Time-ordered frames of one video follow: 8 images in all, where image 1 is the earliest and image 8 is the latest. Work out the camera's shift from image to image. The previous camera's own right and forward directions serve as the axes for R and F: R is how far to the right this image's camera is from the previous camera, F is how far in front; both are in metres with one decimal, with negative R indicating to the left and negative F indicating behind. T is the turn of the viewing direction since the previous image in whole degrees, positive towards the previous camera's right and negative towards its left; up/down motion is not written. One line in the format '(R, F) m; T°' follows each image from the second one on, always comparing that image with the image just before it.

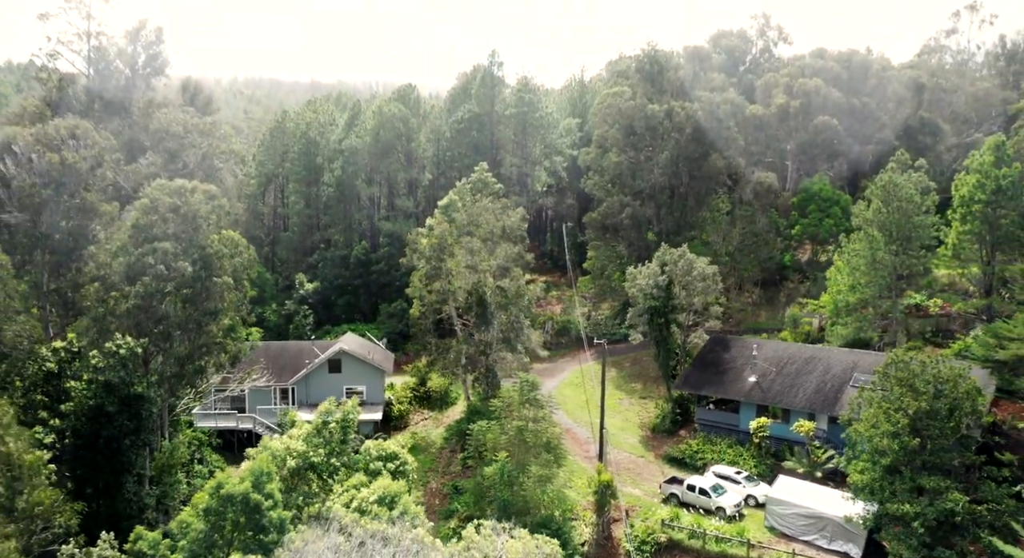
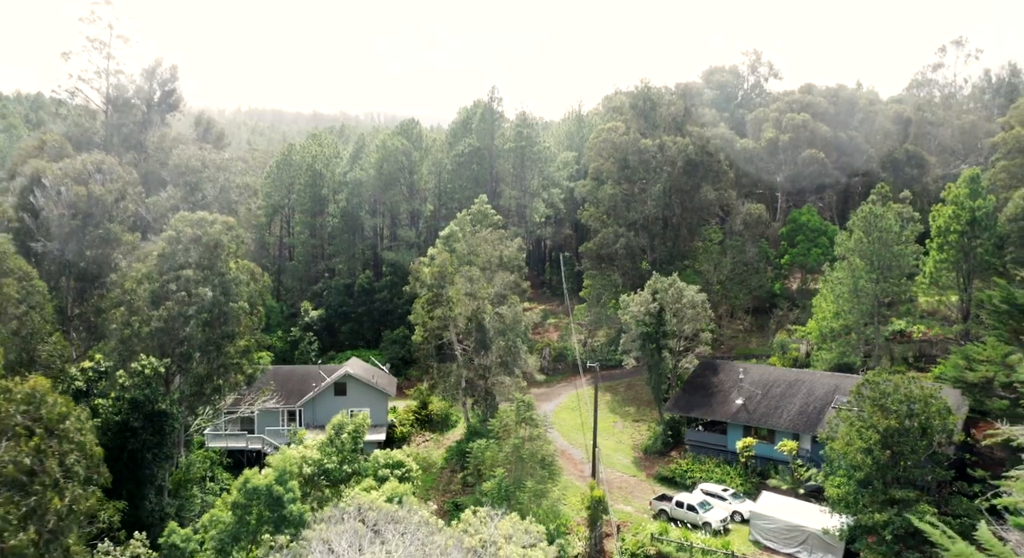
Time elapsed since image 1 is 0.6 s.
(+0.1, -1.2) m; 0°
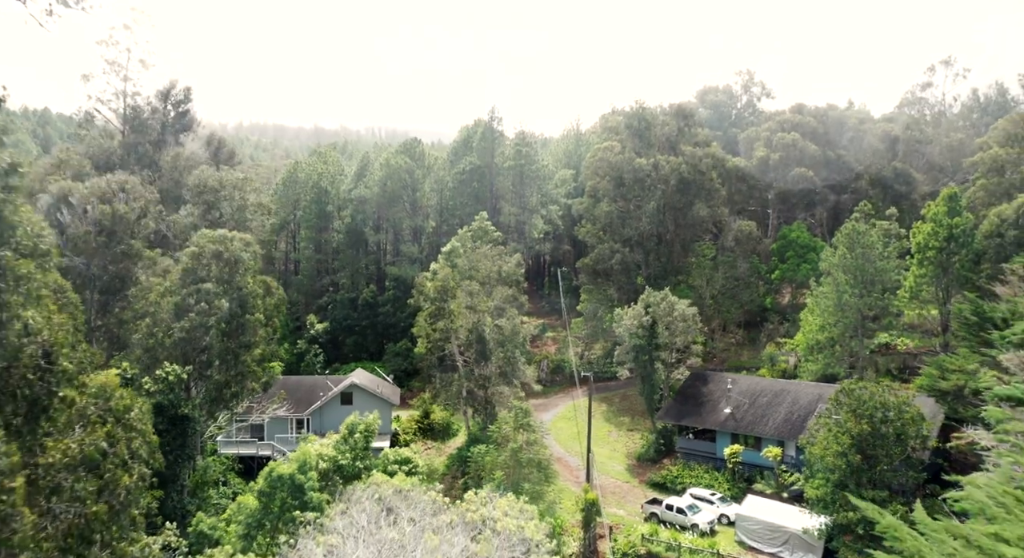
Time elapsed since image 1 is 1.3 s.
(0.0, -1.2) m; 0°
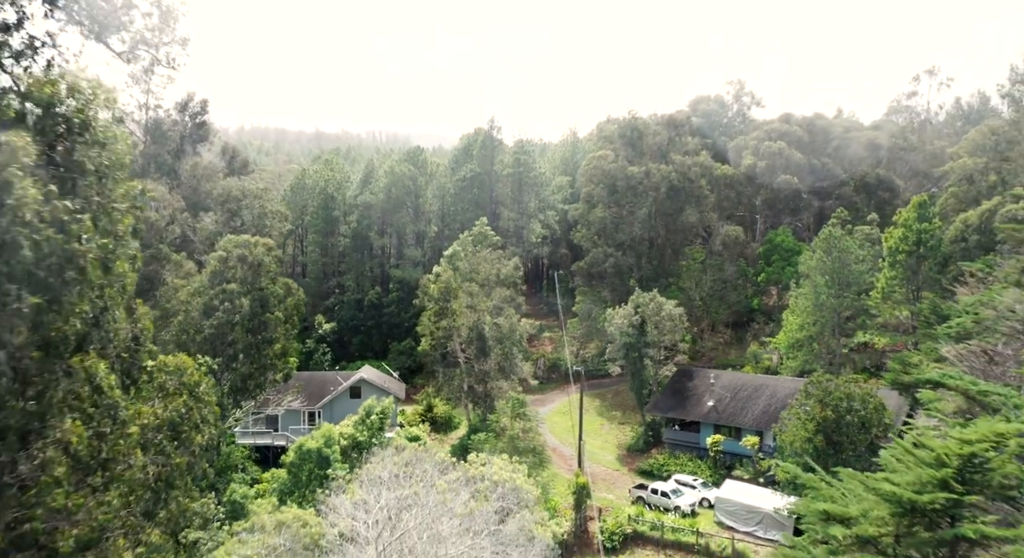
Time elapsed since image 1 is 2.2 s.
(+0.1, -1.9) m; 0°
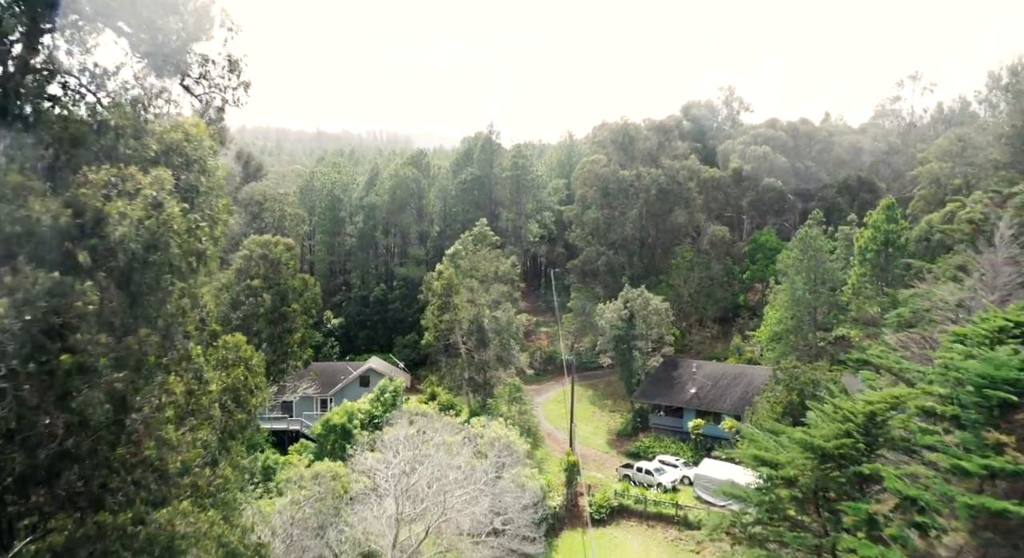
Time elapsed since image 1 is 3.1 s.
(+0.1, -2.2) m; 0°
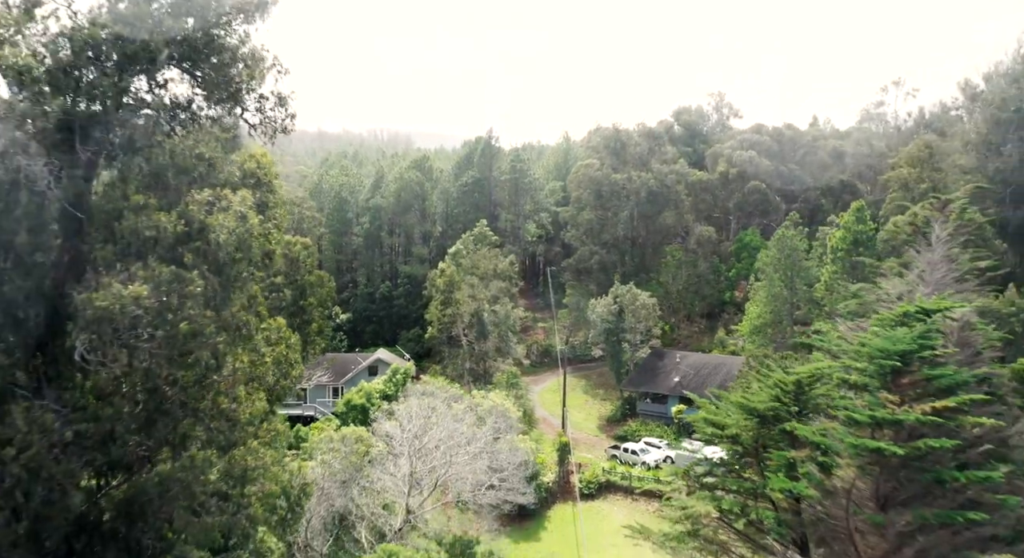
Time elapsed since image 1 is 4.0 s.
(+0.1, -2.5) m; 0°
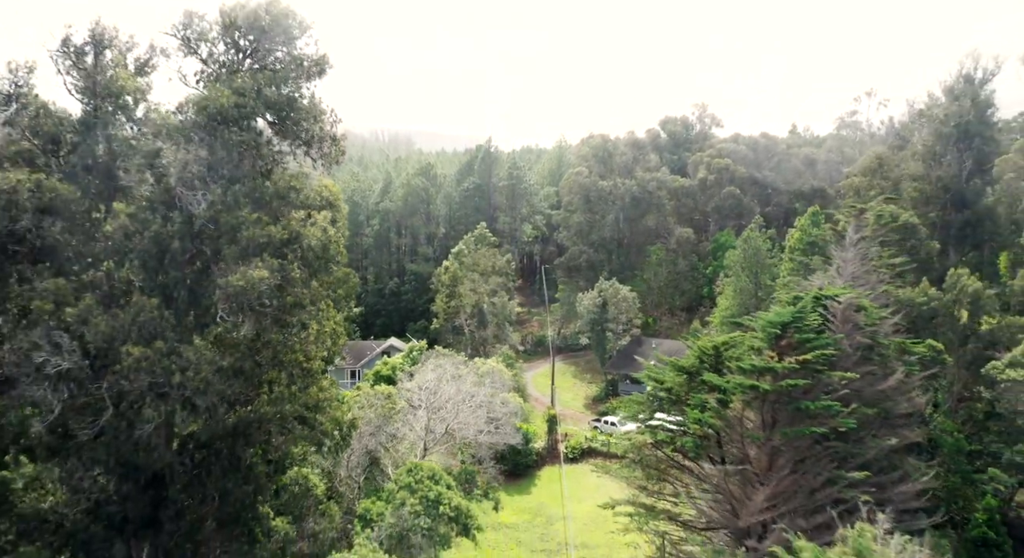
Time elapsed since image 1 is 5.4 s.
(+0.2, -4.6) m; 0°
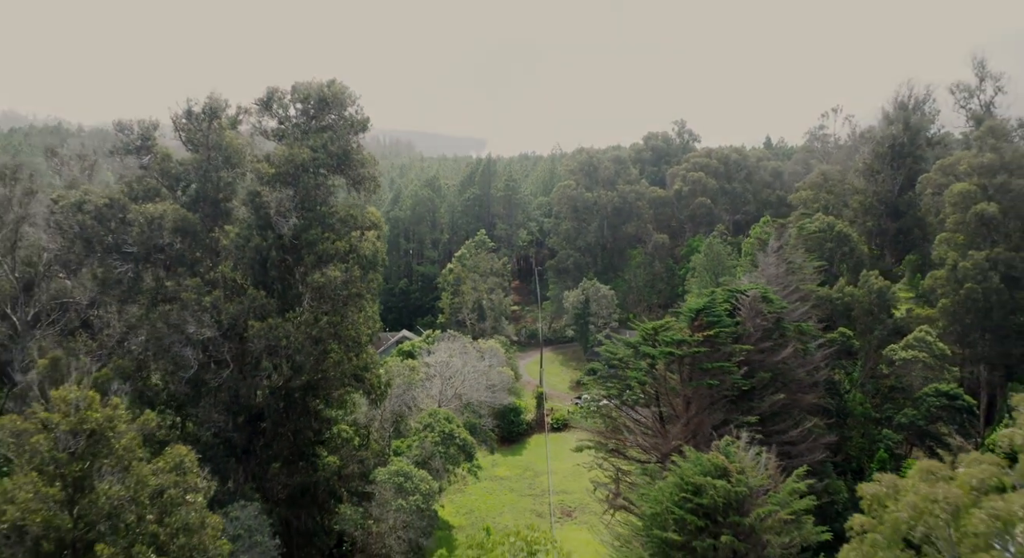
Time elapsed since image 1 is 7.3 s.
(+0.3, -6.5) m; 0°
